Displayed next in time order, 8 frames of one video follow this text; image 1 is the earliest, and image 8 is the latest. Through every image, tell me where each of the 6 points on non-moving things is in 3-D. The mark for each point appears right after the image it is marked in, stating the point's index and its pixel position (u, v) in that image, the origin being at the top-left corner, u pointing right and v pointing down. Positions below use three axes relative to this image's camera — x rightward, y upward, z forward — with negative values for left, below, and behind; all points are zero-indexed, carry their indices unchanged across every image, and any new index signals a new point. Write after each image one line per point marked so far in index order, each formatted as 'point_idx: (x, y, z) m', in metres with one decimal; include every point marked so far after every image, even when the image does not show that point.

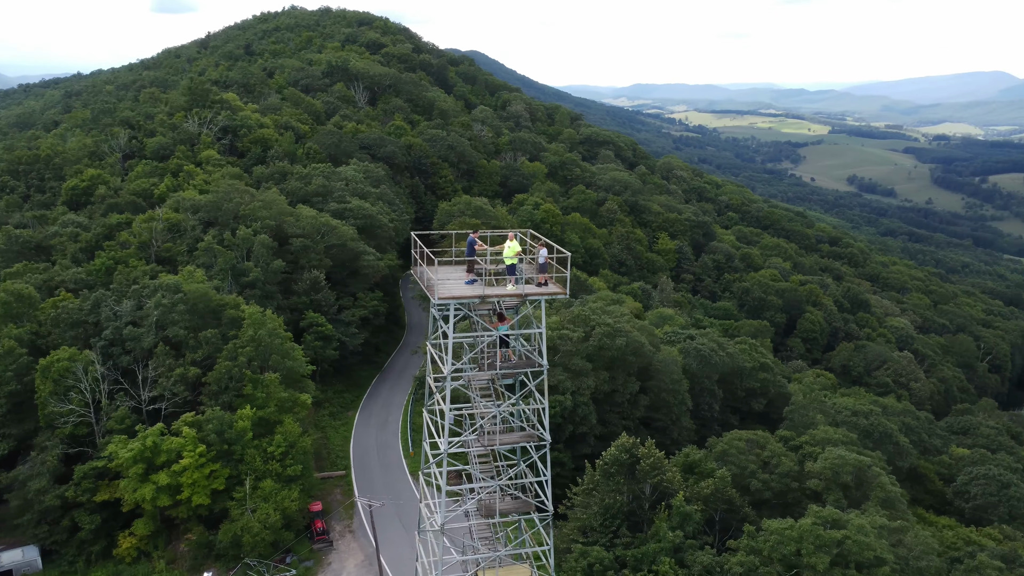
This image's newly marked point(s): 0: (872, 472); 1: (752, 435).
0: (+8.2, -4.3, +17.5) m
1: (+6.1, -3.7, +19.4) m
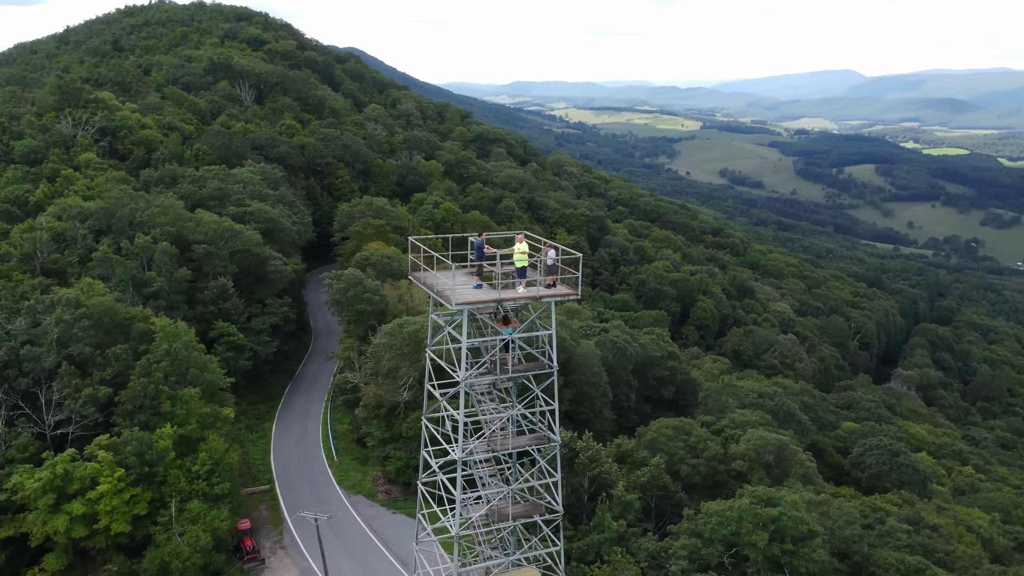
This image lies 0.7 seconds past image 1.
0: (+6.7, -4.0, +18.5) m
1: (+4.4, -3.5, +20.1) m
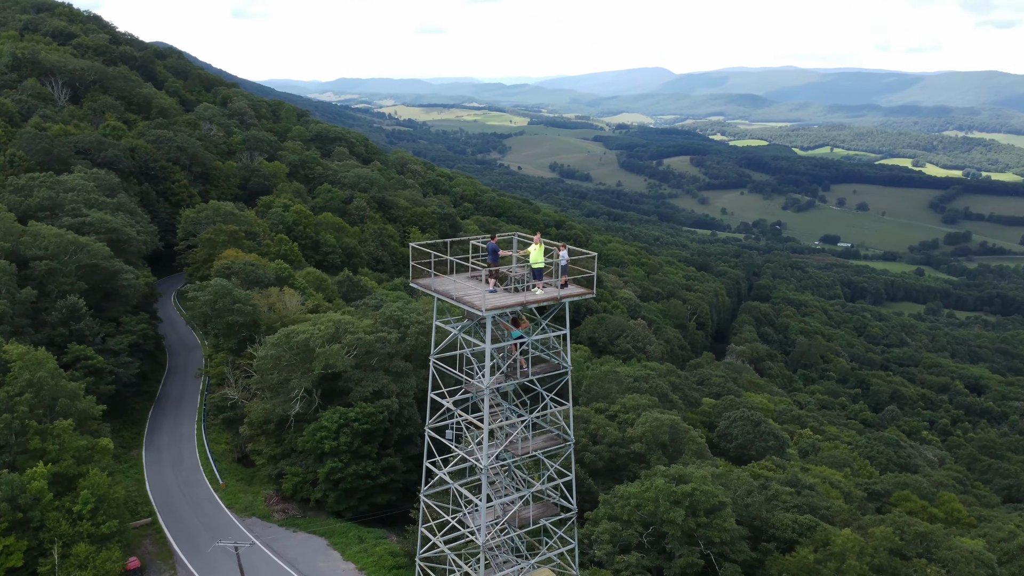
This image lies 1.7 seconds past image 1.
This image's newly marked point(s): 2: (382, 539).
0: (+4.3, -3.6, +19.6) m
1: (+1.7, -3.3, +20.6) m
2: (-3.2, -6.1, +18.7) m
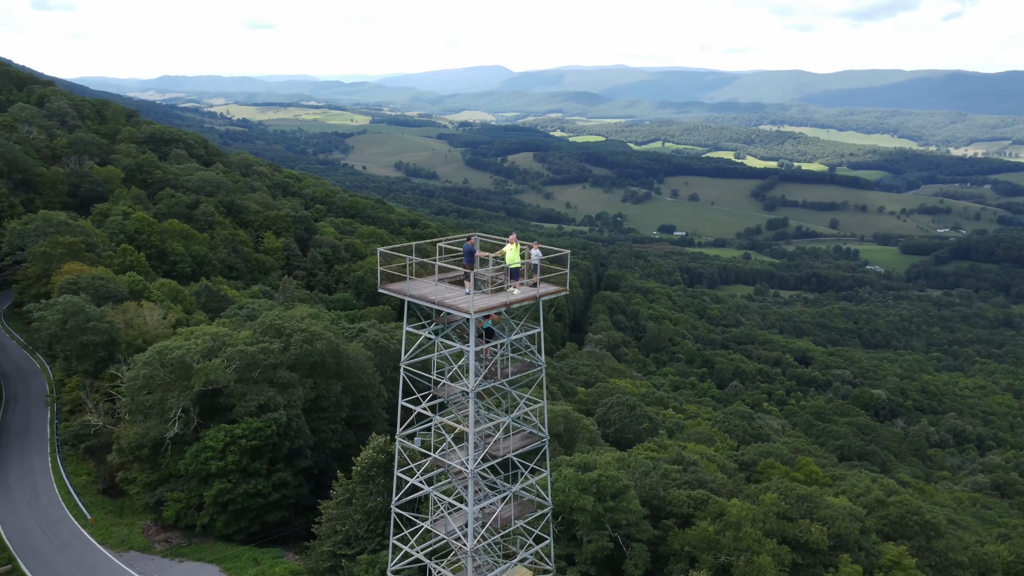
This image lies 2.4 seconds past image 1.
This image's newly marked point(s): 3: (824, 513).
0: (+1.7, -3.5, +20.1) m
1: (-1.1, -3.3, +20.7) m
2: (-5.4, -6.3, +17.9) m
3: (+6.5, -4.7, +16.2) m
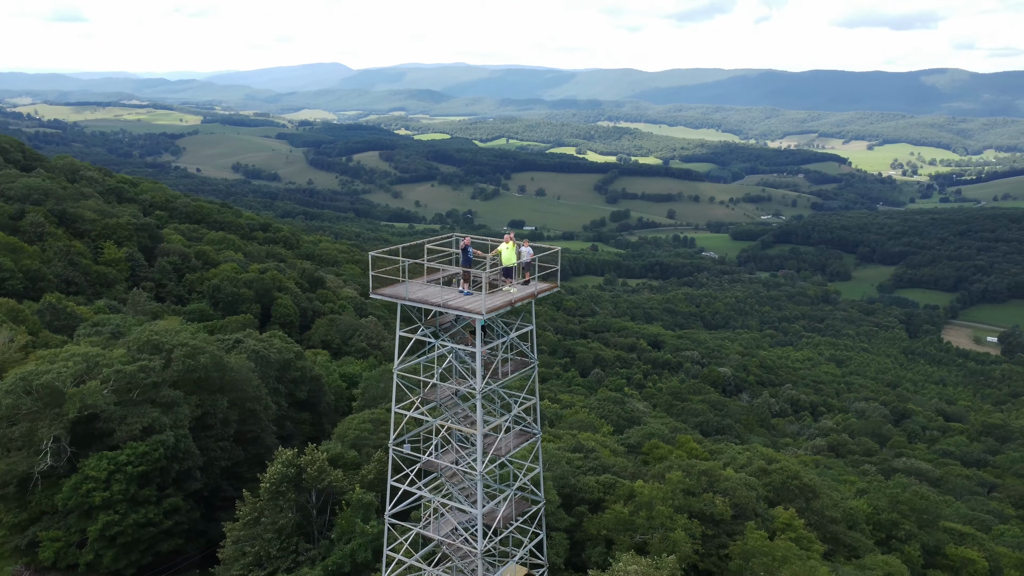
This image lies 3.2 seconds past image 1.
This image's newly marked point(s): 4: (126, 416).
0: (-0.9, -3.4, +20.2) m
1: (-3.7, -3.3, +20.2) m
2: (-7.2, -6.5, +16.7) m
3: (+4.7, -4.4, +17.2) m
4: (-9.0, -3.0, +17.9) m
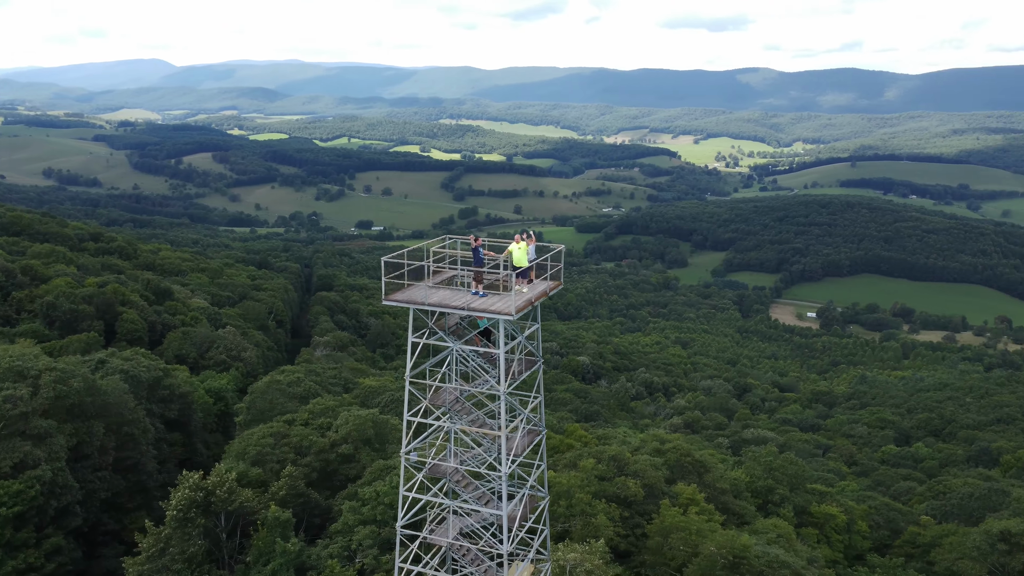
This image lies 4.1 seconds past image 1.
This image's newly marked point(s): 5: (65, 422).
0: (-3.3, -3.5, +19.9) m
1: (-6.1, -3.5, +19.4) m
2: (-8.8, -6.9, +15.2) m
3: (+2.8, -4.2, +18.0) m
4: (-10.8, -3.4, +16.1) m
5: (-10.8, -3.2, +18.6) m
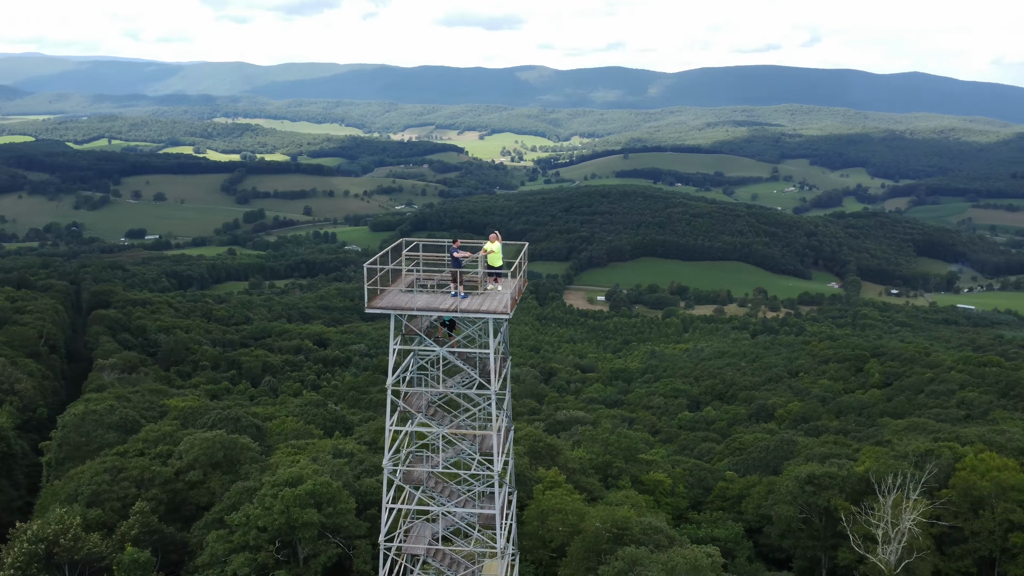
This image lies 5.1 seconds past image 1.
0: (-6.7, -3.7, +18.6) m
1: (-9.3, -4.0, +17.4) m
2: (-10.6, -7.5, +12.8) m
3: (-0.3, -4.1, +18.3) m
4: (-13.0, -4.2, +13.1) m
5: (-13.7, -4.0, +15.5) m
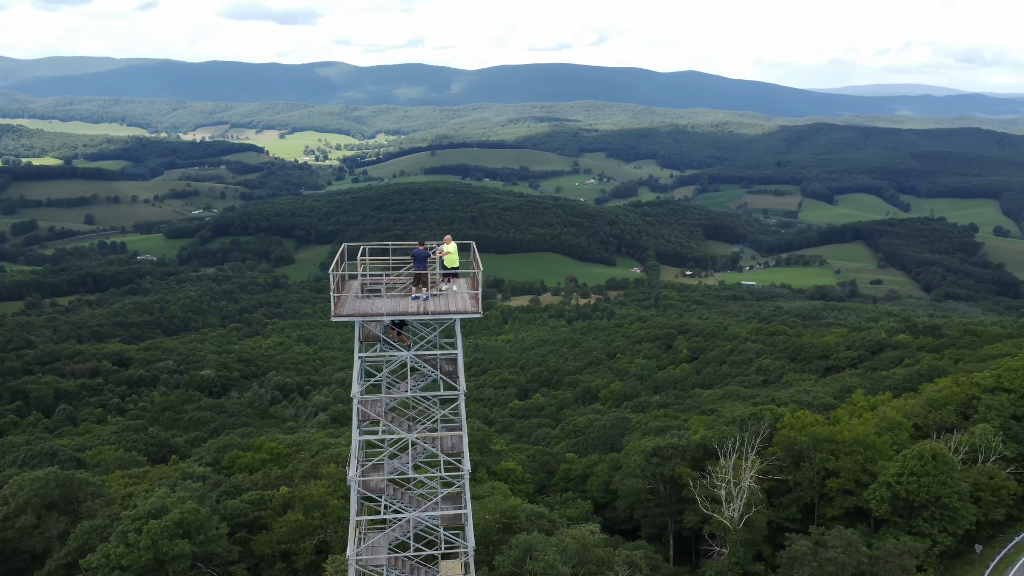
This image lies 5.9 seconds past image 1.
0: (-9.6, -4.2, +16.8) m
1: (-11.8, -4.6, +15.0) m
2: (-11.8, -8.1, +10.3) m
3: (-3.3, -4.1, +18.0) m
4: (-14.4, -4.9, +9.9) m
5: (-15.7, -4.8, +12.2) m
